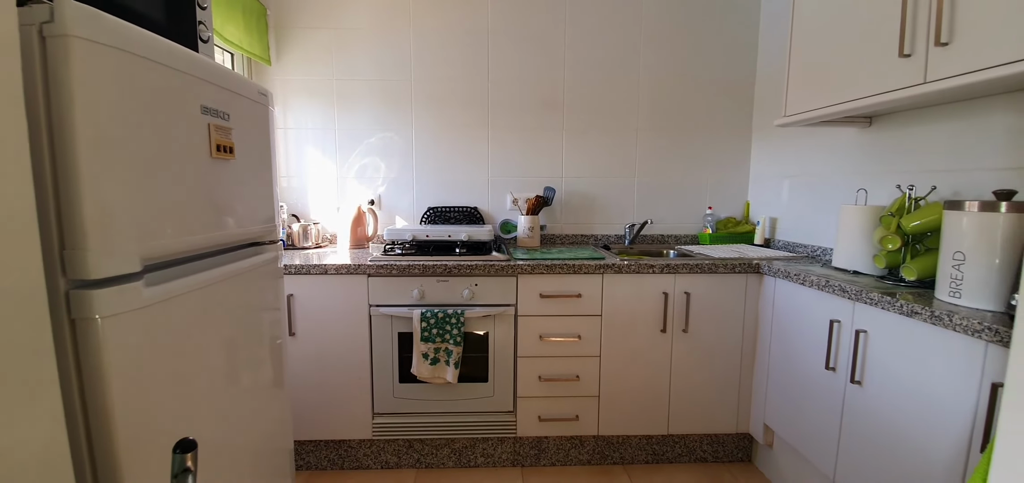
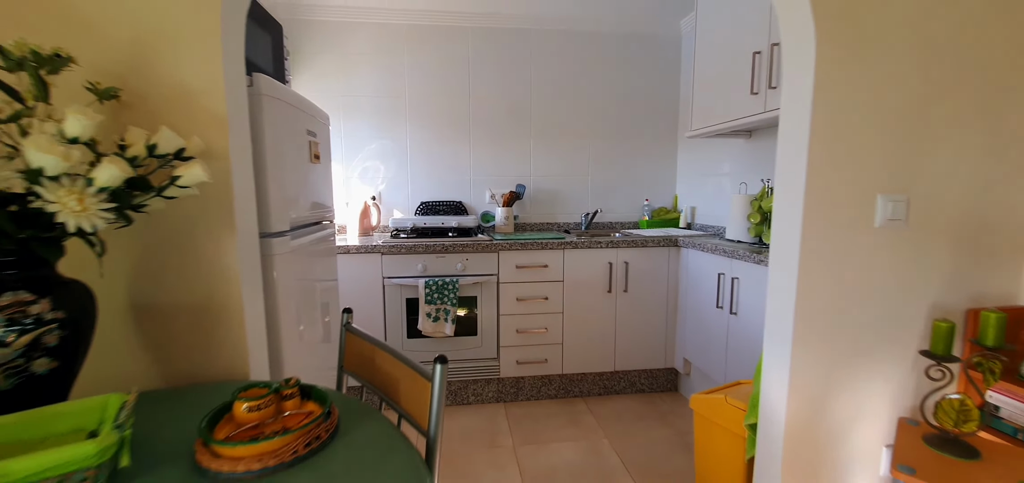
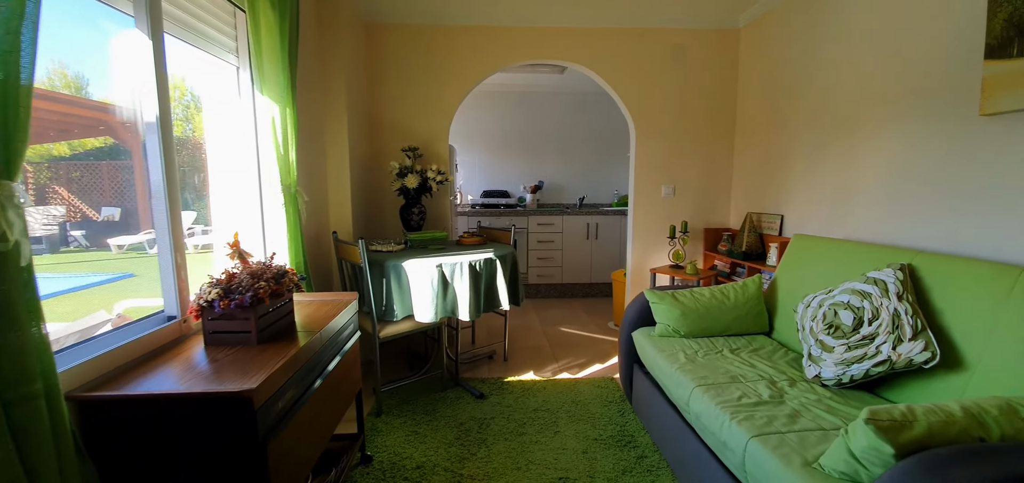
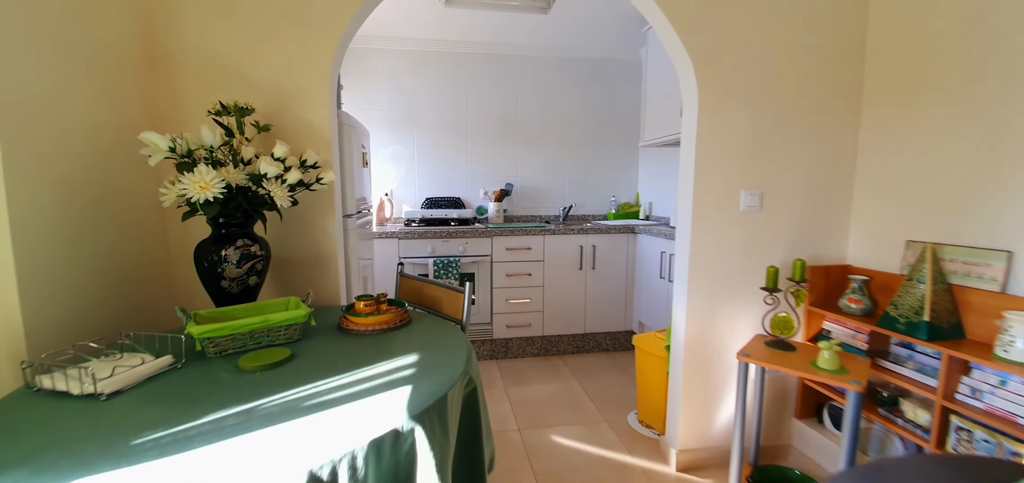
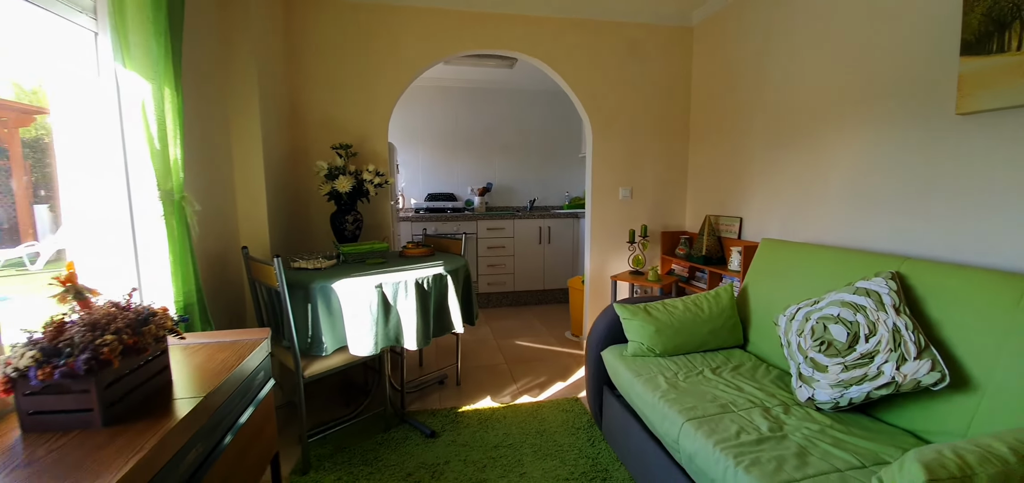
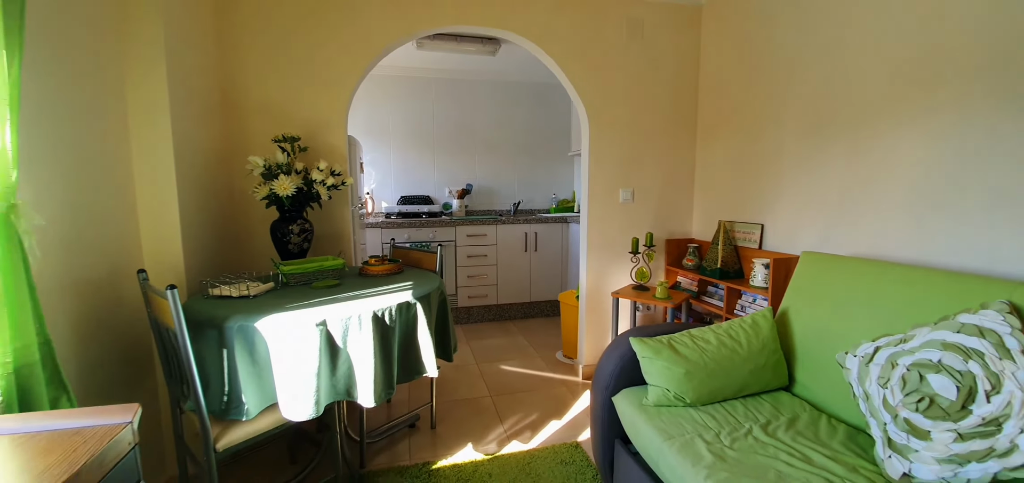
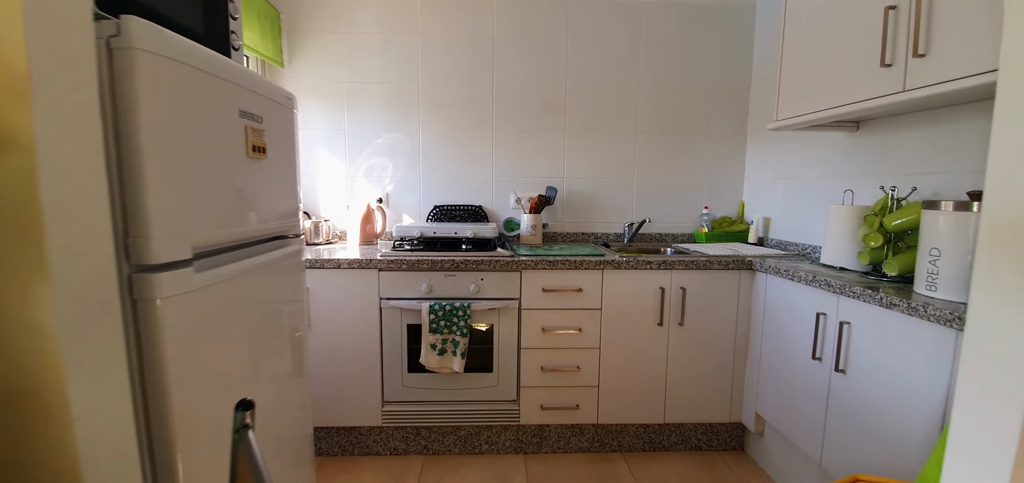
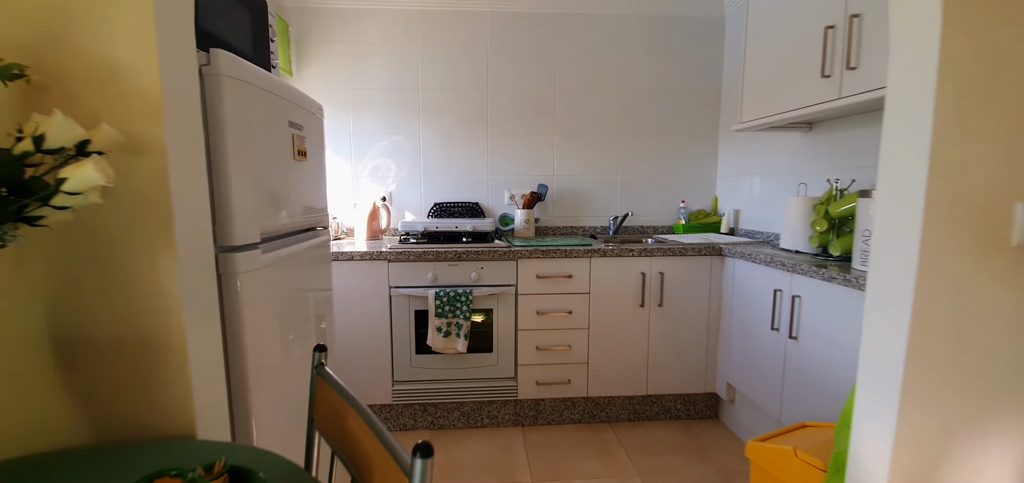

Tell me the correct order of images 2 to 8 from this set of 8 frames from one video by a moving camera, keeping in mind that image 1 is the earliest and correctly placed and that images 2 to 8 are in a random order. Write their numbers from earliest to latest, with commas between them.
7, 8, 2, 4, 6, 5, 3
